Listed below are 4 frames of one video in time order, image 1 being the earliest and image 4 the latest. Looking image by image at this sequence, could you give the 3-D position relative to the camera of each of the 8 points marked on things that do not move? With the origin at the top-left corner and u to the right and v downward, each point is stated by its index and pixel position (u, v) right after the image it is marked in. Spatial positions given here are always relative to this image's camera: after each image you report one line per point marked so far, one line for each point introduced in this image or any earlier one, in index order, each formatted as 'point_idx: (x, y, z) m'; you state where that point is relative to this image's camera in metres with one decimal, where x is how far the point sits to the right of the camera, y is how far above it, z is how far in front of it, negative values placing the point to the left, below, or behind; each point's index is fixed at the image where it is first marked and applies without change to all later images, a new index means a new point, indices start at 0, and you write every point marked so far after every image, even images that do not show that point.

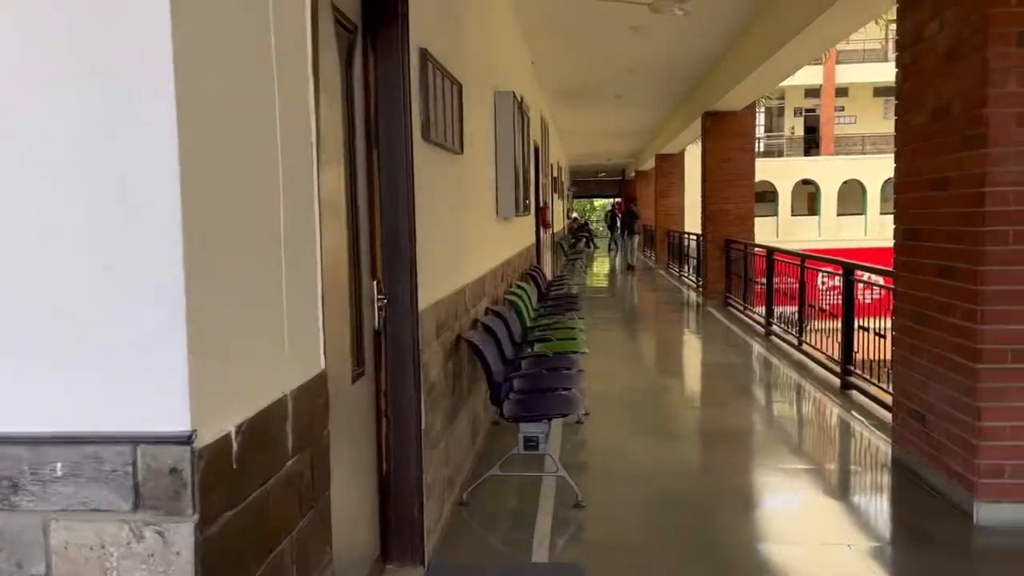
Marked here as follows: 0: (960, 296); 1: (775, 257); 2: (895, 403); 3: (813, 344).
0: (+1.8, 0.0, +3.3) m
1: (+2.6, +0.3, +8.4) m
2: (+1.8, -0.5, +4.1) m
3: (+2.5, -0.5, +7.0) m
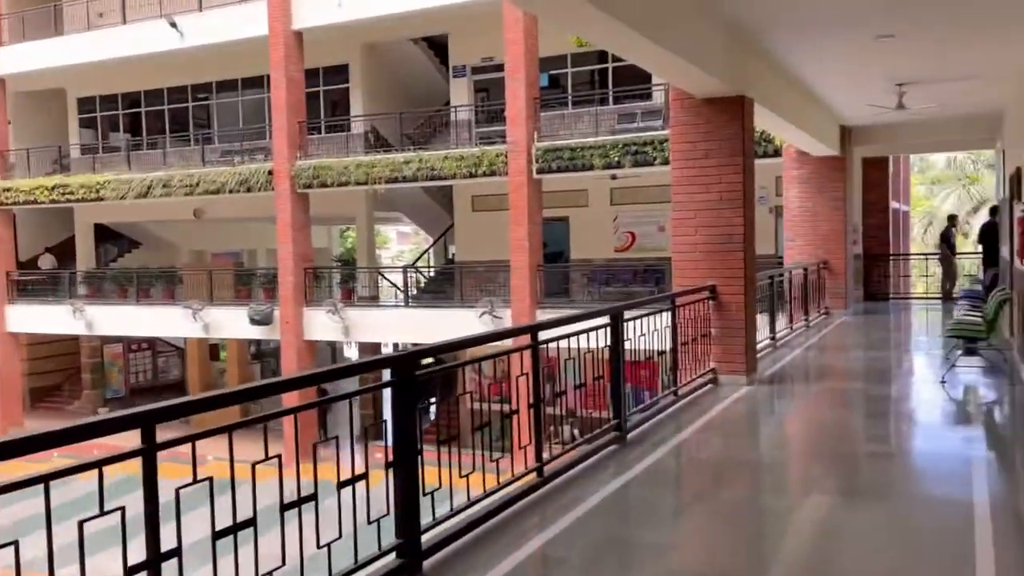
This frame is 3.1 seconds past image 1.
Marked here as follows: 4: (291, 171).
0: (-1.5, -0.4, +0.8) m
1: (-6.1, -0.5, +3.2) m
2: (-2.1, -1.0, +1.1) m
3: (-4.7, -1.1, +2.6) m
4: (-4.3, +2.3, +16.4) m
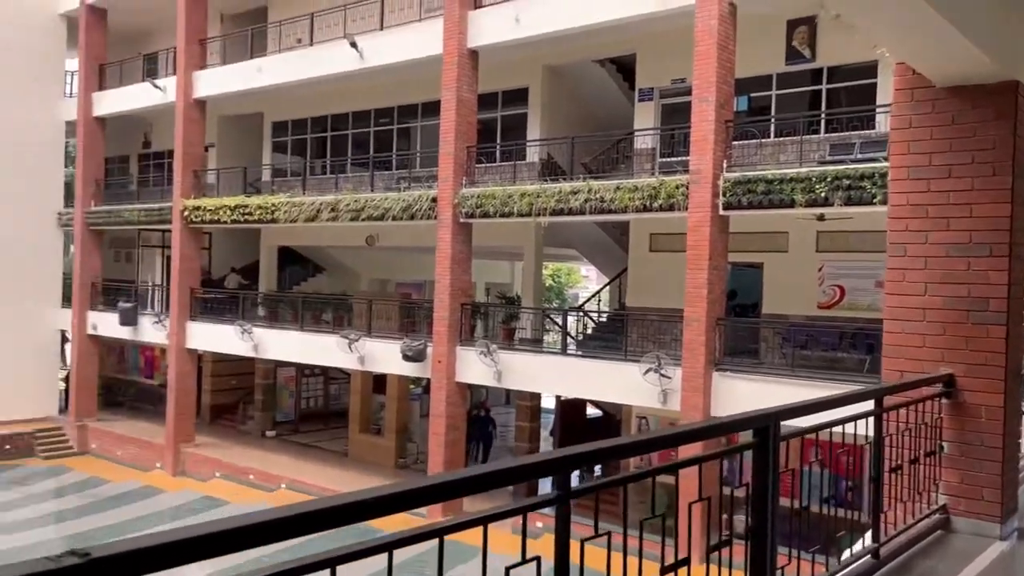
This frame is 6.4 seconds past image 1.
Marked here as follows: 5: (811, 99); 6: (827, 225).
0: (-2.2, -0.3, -0.7) m
1: (-6.1, -0.3, +2.7) m
2: (-2.8, -0.9, -0.3) m
3: (-4.9, -1.0, +1.8) m
4: (-1.0, +1.6, +15.2) m
5: (+4.9, +3.1, +13.7) m
6: (+5.1, +1.0, +13.6) m
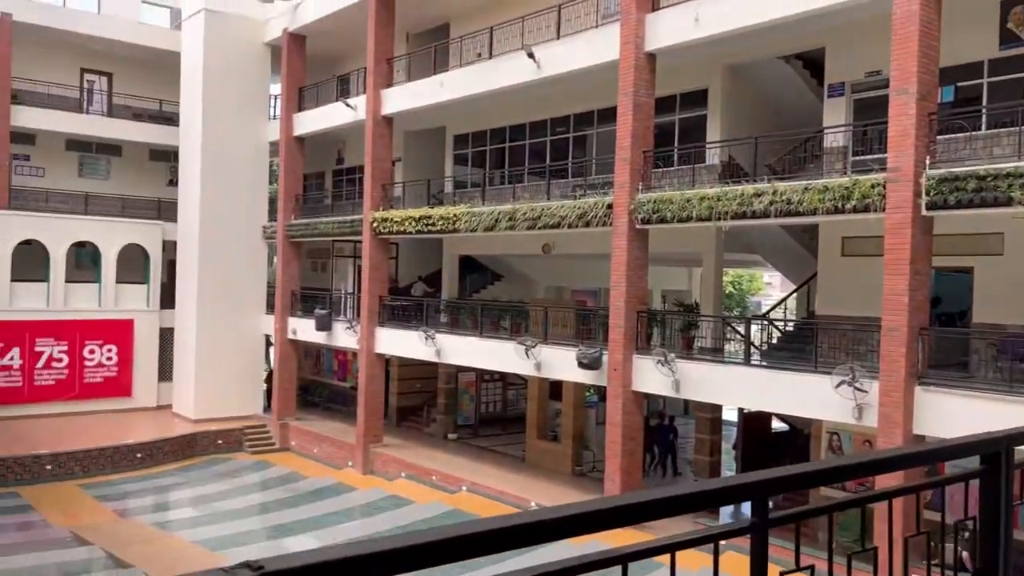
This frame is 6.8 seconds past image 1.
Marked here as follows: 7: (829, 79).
0: (-2.3, -0.3, -0.4) m
1: (-5.4, -0.3, +3.8) m
2: (-2.8, -0.9, +0.2) m
3: (-4.5, -1.0, +2.7) m
4: (+2.1, +1.5, +15.0) m
5: (+7.6, +3.0, +12.4) m
6: (+7.8, +0.9, +12.2) m
7: (+5.5, +3.6, +14.6) m
